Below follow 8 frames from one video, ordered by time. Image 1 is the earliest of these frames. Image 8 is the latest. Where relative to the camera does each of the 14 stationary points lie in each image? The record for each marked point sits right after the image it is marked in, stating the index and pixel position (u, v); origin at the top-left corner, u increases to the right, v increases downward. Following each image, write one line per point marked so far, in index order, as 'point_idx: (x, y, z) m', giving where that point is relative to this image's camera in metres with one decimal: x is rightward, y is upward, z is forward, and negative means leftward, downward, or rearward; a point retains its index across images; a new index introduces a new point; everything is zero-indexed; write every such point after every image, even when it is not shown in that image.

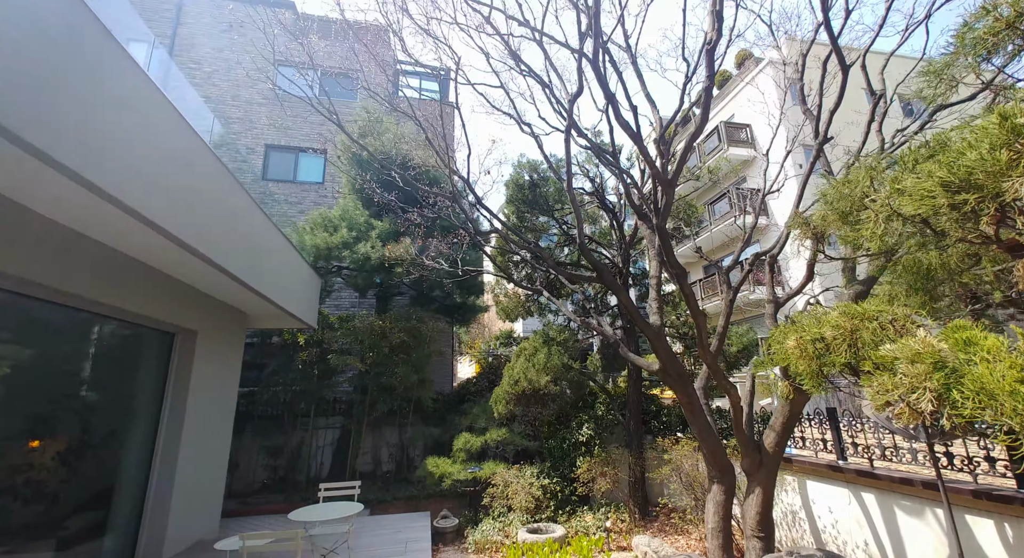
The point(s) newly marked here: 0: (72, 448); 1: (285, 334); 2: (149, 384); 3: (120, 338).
0: (-3.4, -1.3, +3.6) m
1: (-3.7, -0.9, +7.3) m
2: (-3.6, -1.1, +4.5) m
3: (-3.5, -0.5, +4.0) m
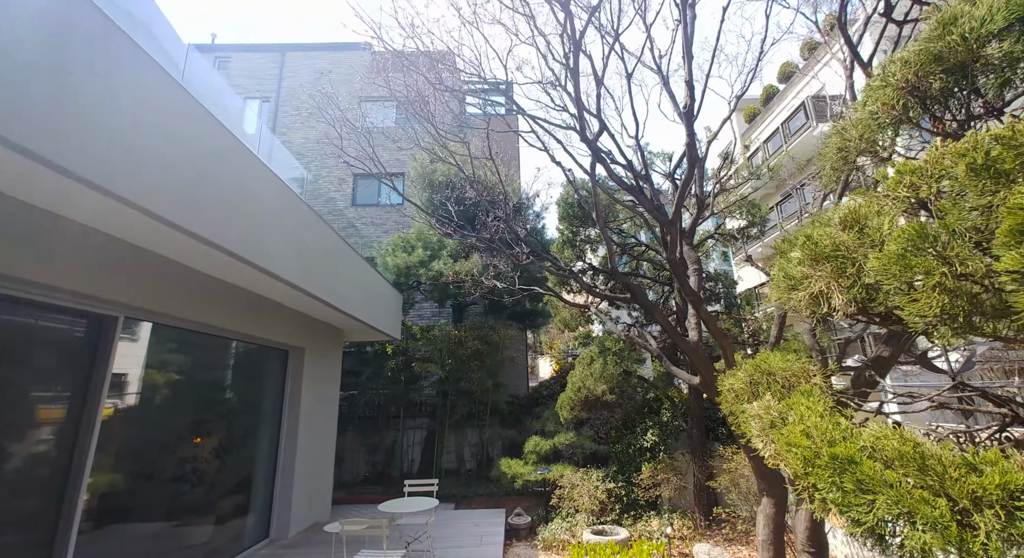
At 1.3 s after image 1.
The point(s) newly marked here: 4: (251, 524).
0: (-2.9, -1.7, +4.5) m
1: (-2.5, -1.2, +8.2) m
2: (-2.9, -1.4, +5.4) m
3: (-2.9, -0.9, +4.9) m
4: (-2.9, -2.7, +5.0) m
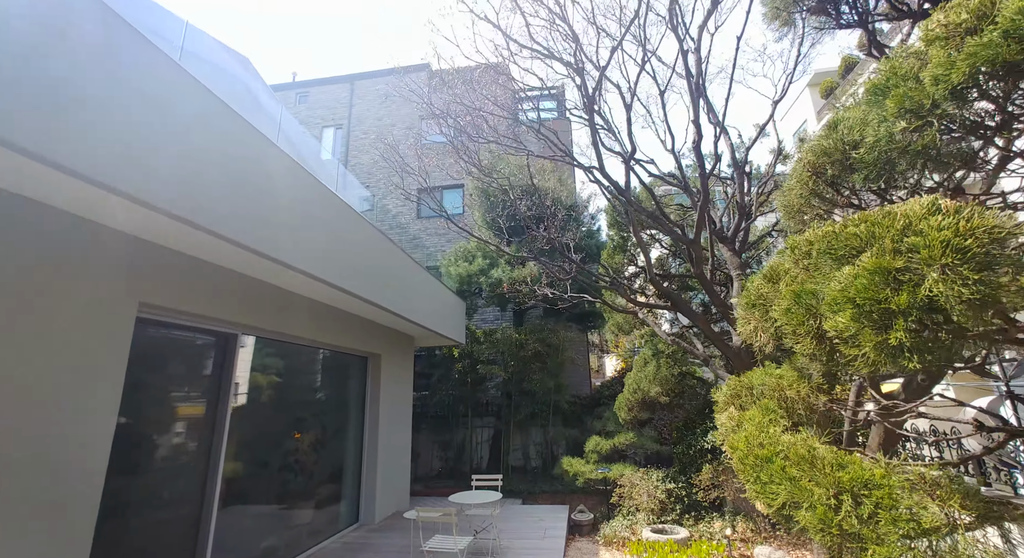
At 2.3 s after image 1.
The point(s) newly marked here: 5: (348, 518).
0: (-2.3, -1.9, +5.2) m
1: (-1.3, -1.4, +8.8) m
2: (-2.1, -1.6, +6.1) m
3: (-2.2, -1.0, +5.6) m
4: (-2.1, -2.9, +5.7) m
5: (-2.1, -3.1, +5.8) m
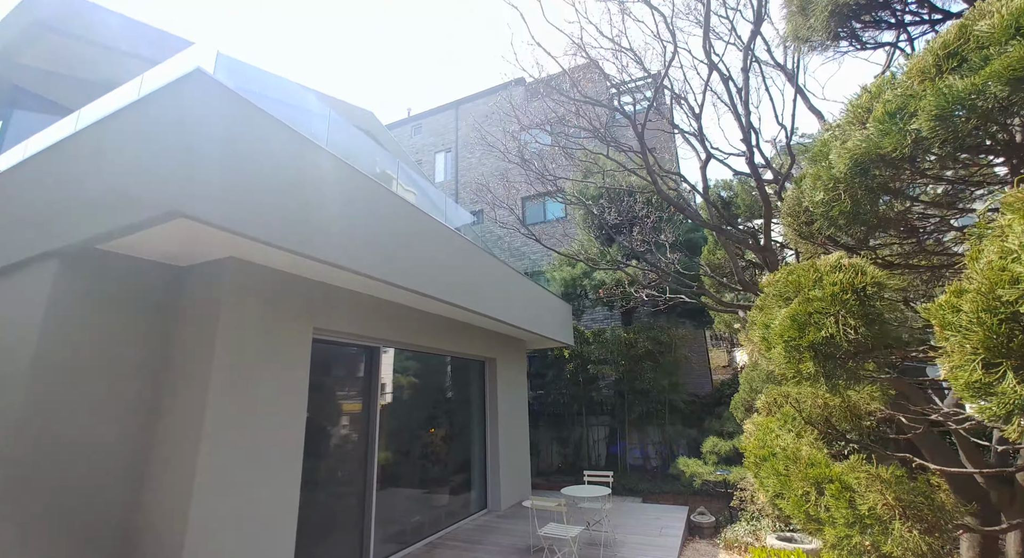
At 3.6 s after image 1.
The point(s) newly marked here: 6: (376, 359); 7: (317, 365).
0: (-0.9, -2.1, +5.9) m
1: (+0.9, -1.4, +9.2) m
2: (-0.5, -1.8, +6.8) m
3: (-0.8, -1.2, +6.3) m
4: (-0.6, -3.1, +6.4) m
5: (-0.5, -3.3, +6.5) m
6: (-1.5, -0.9, +4.9) m
7: (-1.7, -0.8, +4.0) m
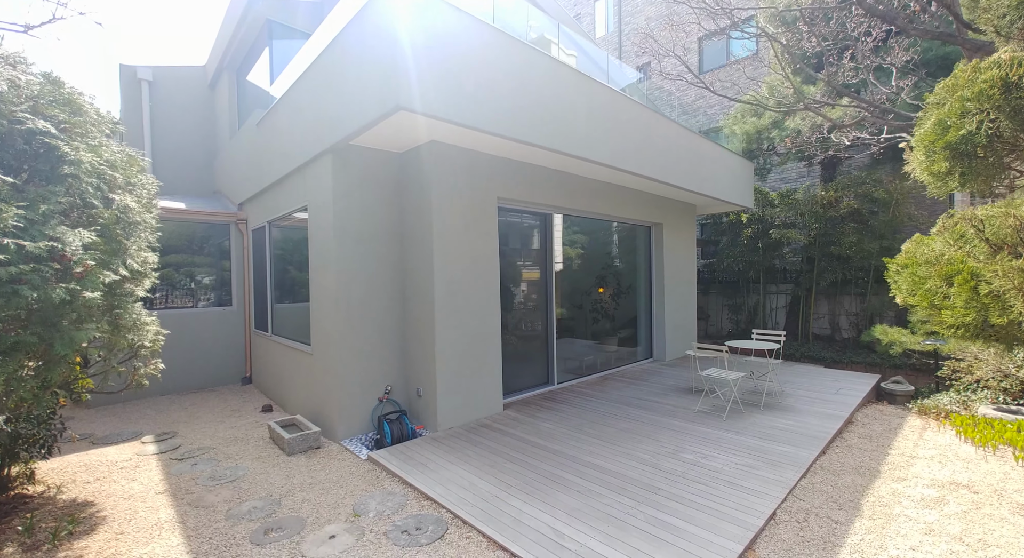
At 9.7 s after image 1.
0: (+1.4, -0.2, +6.5) m
1: (+4.2, +1.2, +8.6) m
2: (+2.0, +0.3, +7.1) m
3: (+1.6, +0.7, +6.6) m
4: (+2.0, -1.1, +7.0) m
5: (+2.1, -1.2, +7.2) m
6: (+0.4, +0.7, +5.5) m
7: (-0.1, +0.5, +4.7) m
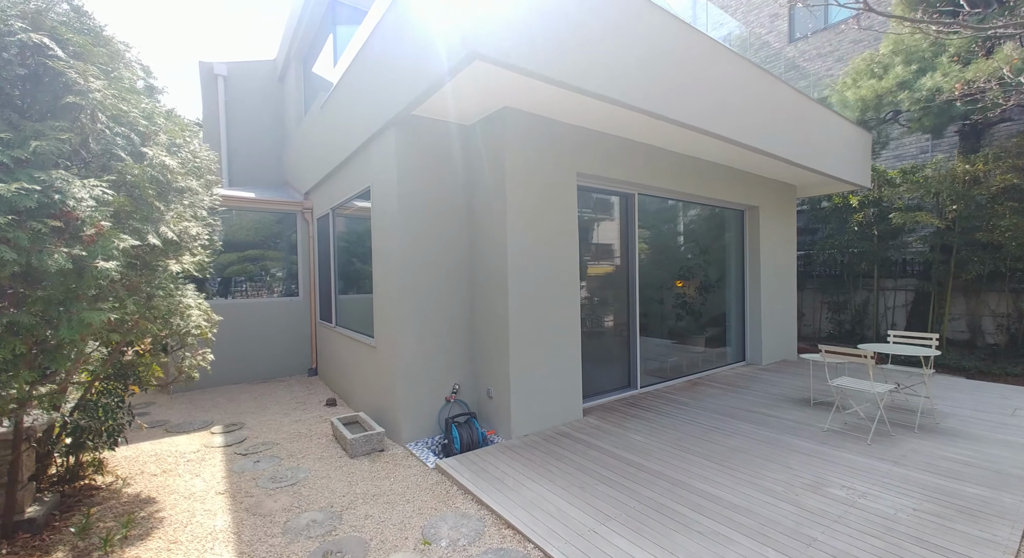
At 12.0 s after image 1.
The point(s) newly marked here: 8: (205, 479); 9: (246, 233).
0: (+2.4, -0.1, +5.7) m
1: (+5.4, +1.3, +7.5) m
2: (+3.1, +0.4, +6.2) m
3: (+2.5, +0.8, +5.8) m
4: (+3.0, -1.0, +6.2) m
5: (+3.1, -1.1, +6.3) m
6: (+1.3, +0.8, +4.8) m
7: (+0.6, +0.6, +4.1) m
8: (-2.4, -1.6, +3.6) m
9: (-4.0, +0.7, +6.8) m
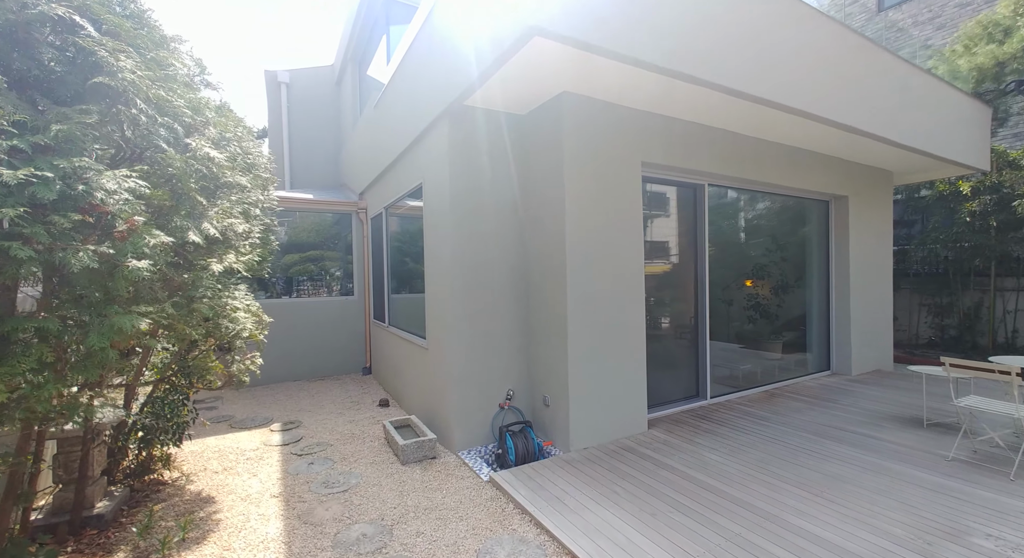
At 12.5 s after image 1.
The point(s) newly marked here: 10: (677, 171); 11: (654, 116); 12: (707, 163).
0: (+3.1, -0.1, +5.2) m
1: (+6.2, +1.4, +6.6) m
2: (+3.8, +0.4, +5.6) m
3: (+3.2, +0.8, +5.2) m
4: (+3.7, -1.0, +5.5) m
5: (+3.9, -1.1, +5.7) m
6: (+1.8, +0.8, +4.4) m
7: (+1.1, +0.6, +3.8) m
8: (-2.0, -1.6, +3.6) m
9: (-3.2, +0.7, +6.9) m
10: (+1.5, +1.0, +4.1) m
11: (+1.2, +1.4, +3.9) m
12: (+1.8, +1.1, +4.2) m
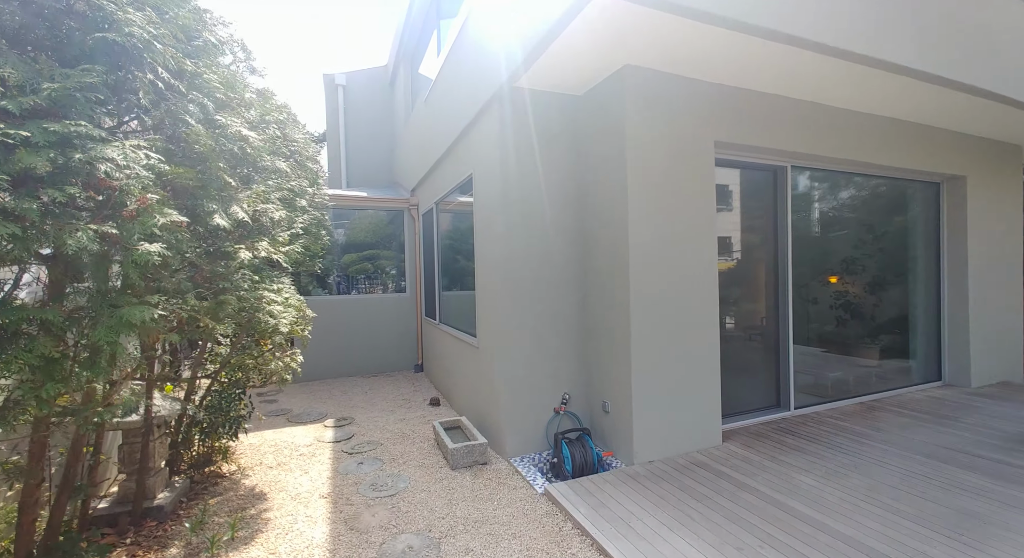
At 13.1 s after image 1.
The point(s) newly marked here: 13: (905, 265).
0: (+3.6, 0.0, +4.5) m
1: (+6.9, +1.4, +5.5) m
2: (+4.4, +0.5, +4.8) m
3: (+3.8, +0.9, +4.5) m
4: (+4.3, -0.9, +4.8) m
5: (+4.5, -1.0, +4.9) m
6: (+2.3, +0.8, +3.9) m
7: (+1.5, +0.7, +3.3) m
8: (-1.6, -1.6, +3.5) m
9: (-2.4, +0.7, +6.9) m
10: (+2.0, +1.0, +3.7) m
11: (+1.7, +1.4, +3.4) m
12: (+2.3, +1.1, +3.7) m
13: (+4.1, +0.1, +4.7) m
